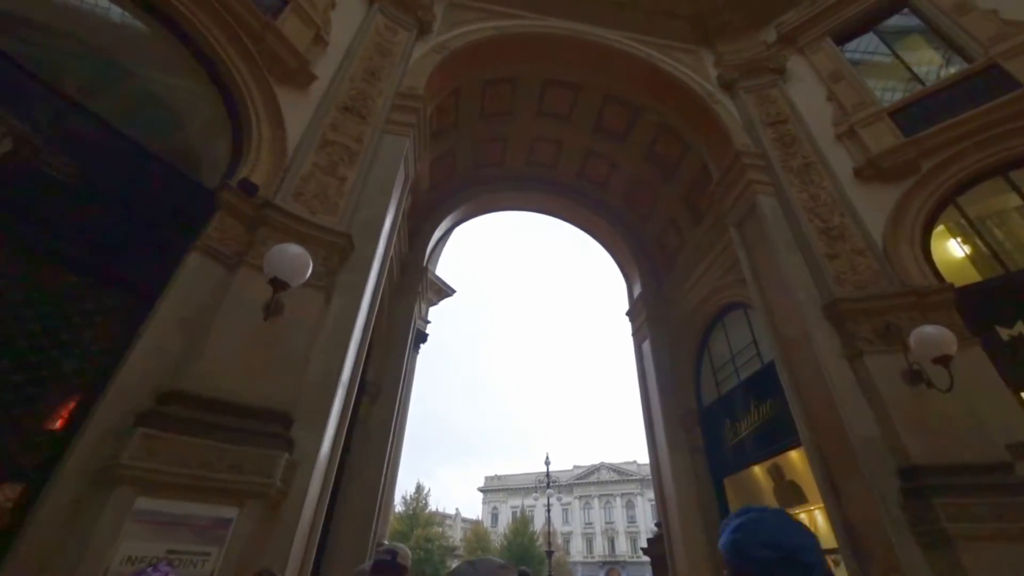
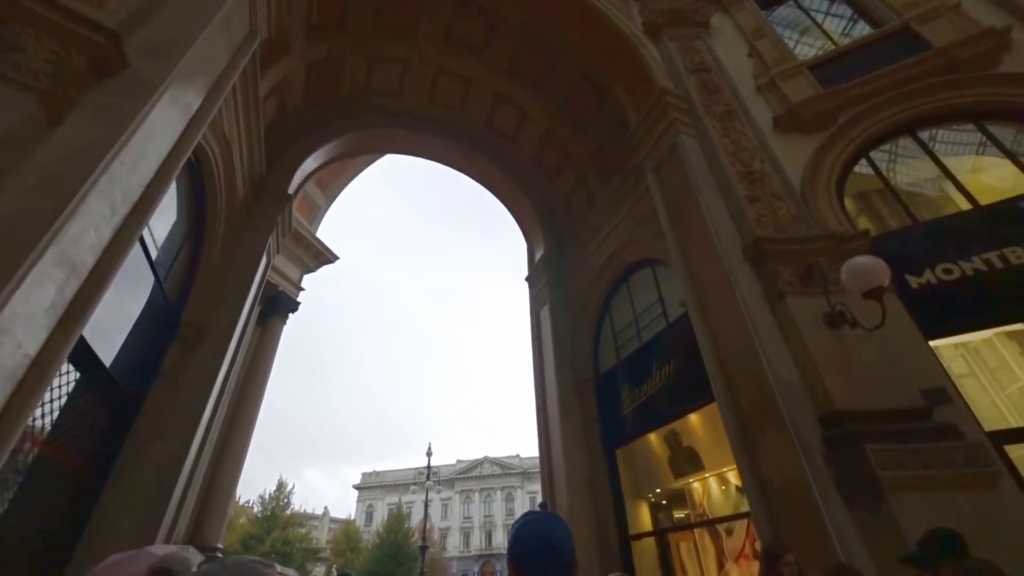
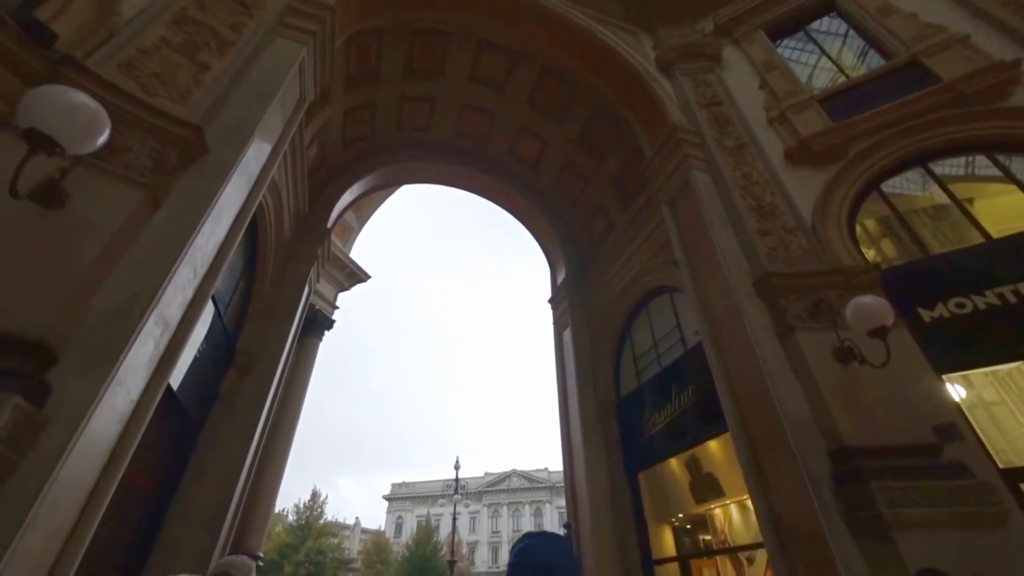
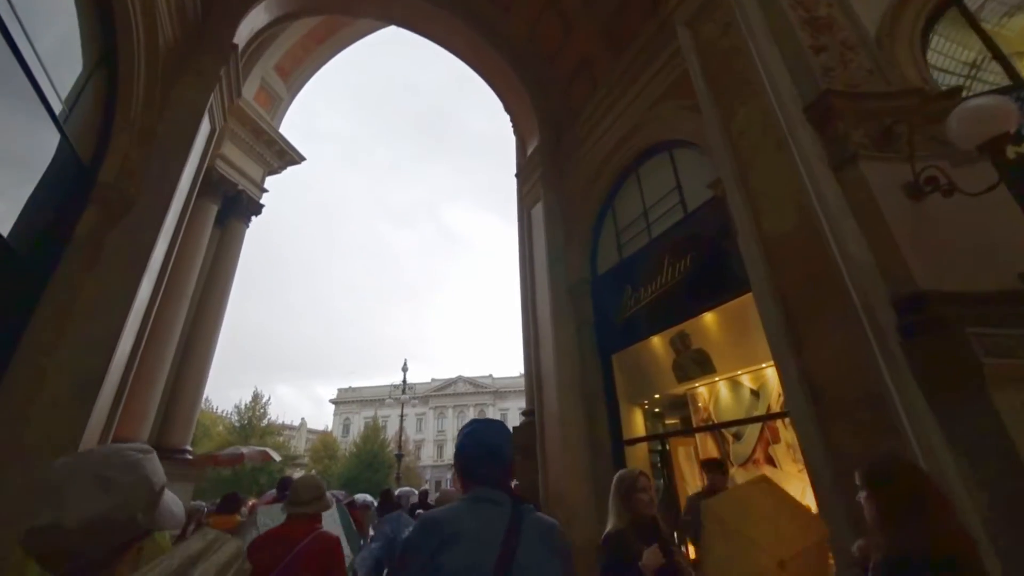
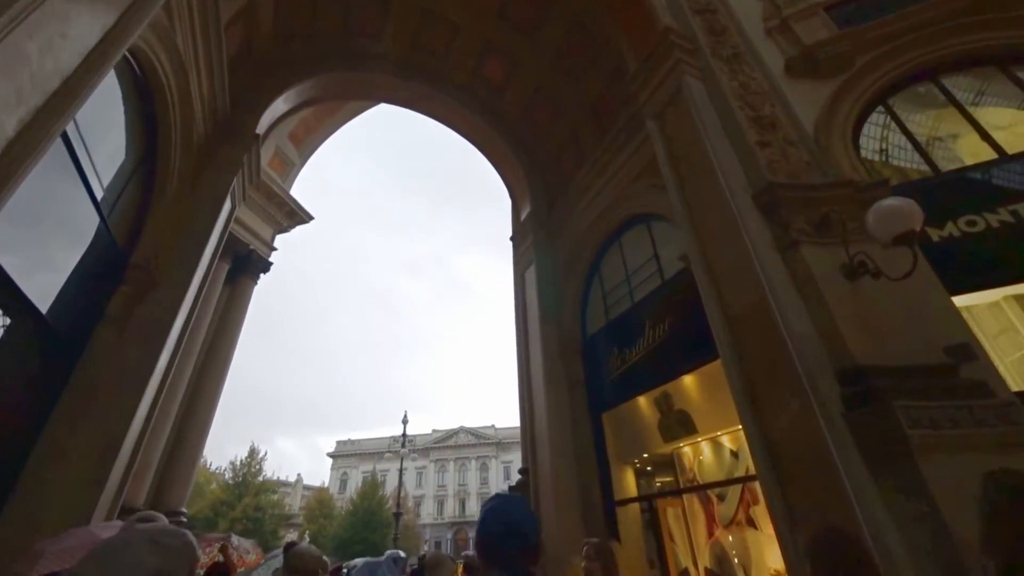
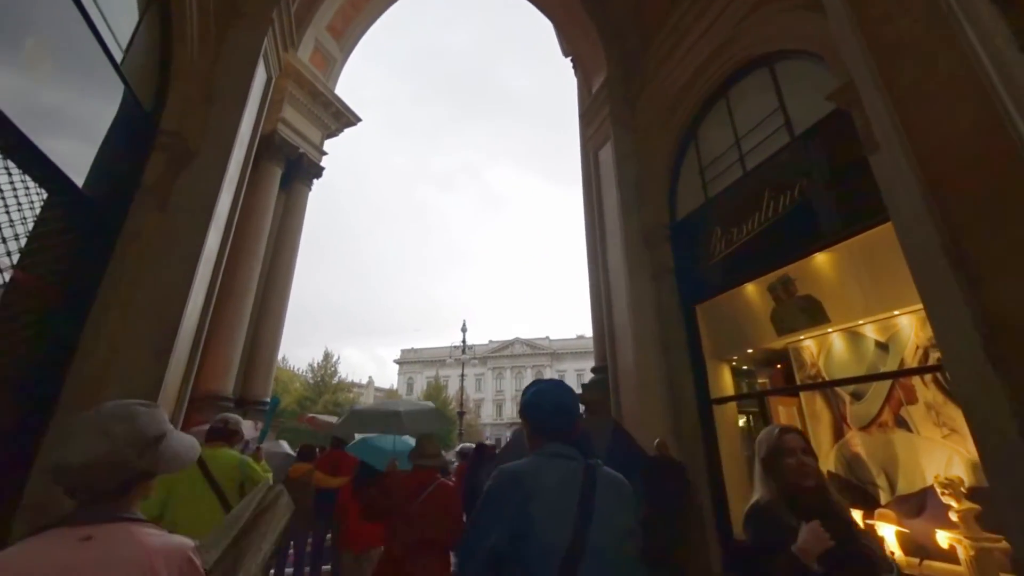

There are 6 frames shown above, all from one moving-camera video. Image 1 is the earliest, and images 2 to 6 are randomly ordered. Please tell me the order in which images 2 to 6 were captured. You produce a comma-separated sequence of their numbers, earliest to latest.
3, 2, 5, 4, 6
